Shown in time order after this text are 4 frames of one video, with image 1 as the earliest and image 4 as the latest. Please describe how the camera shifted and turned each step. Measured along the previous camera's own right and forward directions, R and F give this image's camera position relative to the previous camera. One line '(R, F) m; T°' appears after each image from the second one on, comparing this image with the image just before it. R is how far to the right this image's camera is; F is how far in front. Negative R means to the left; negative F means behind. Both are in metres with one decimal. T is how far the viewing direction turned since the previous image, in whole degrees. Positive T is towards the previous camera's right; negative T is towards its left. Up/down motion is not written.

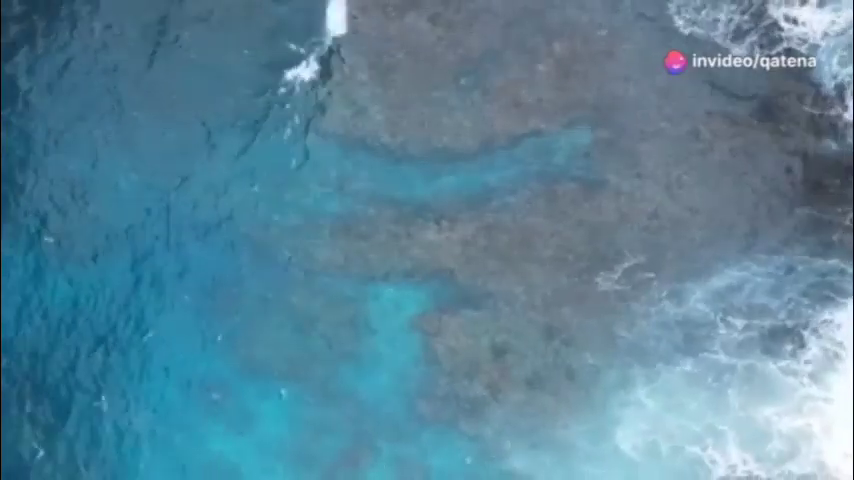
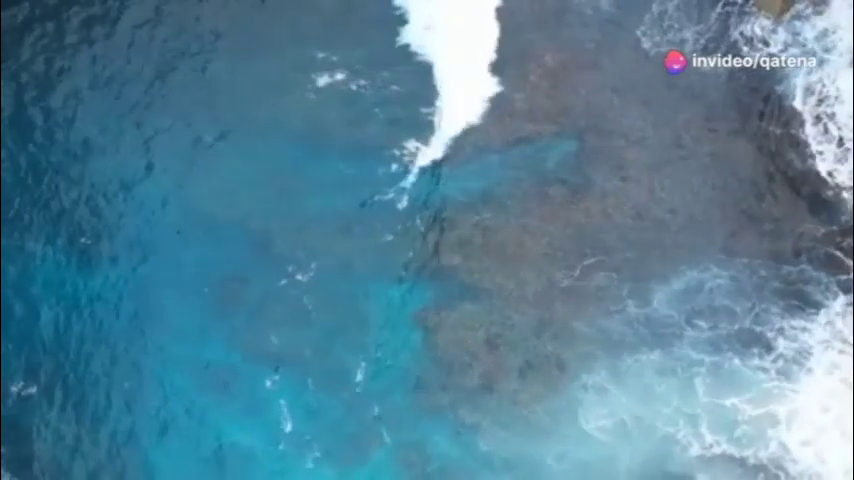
(-0.2, -1.0) m; +1°
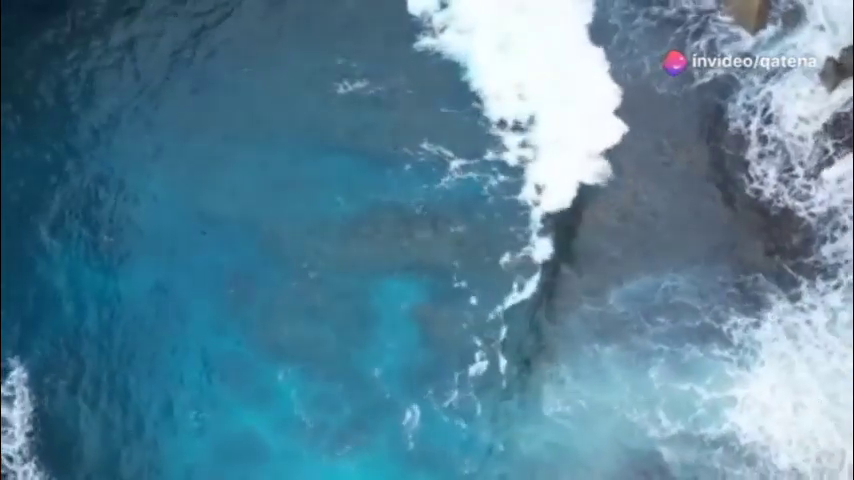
(-0.7, -1.4) m; +3°
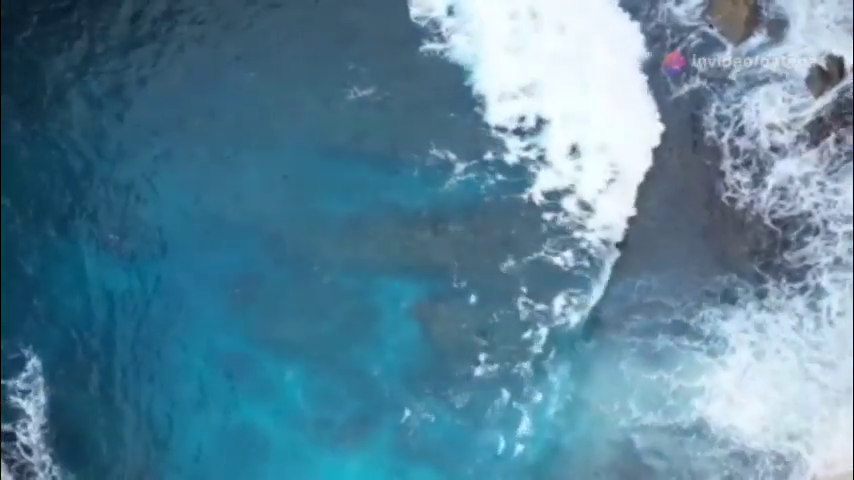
(-0.4, -0.8) m; +1°
